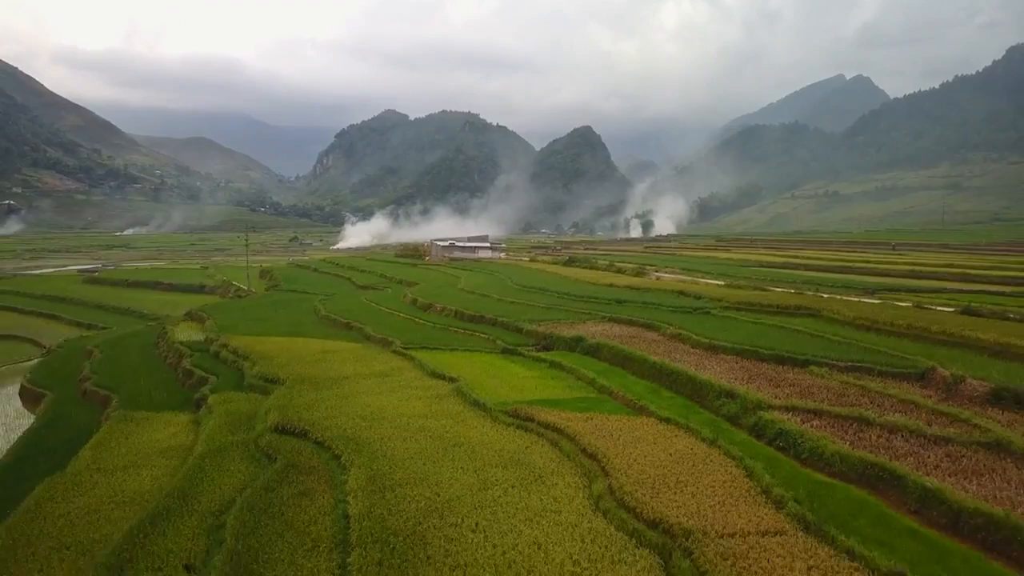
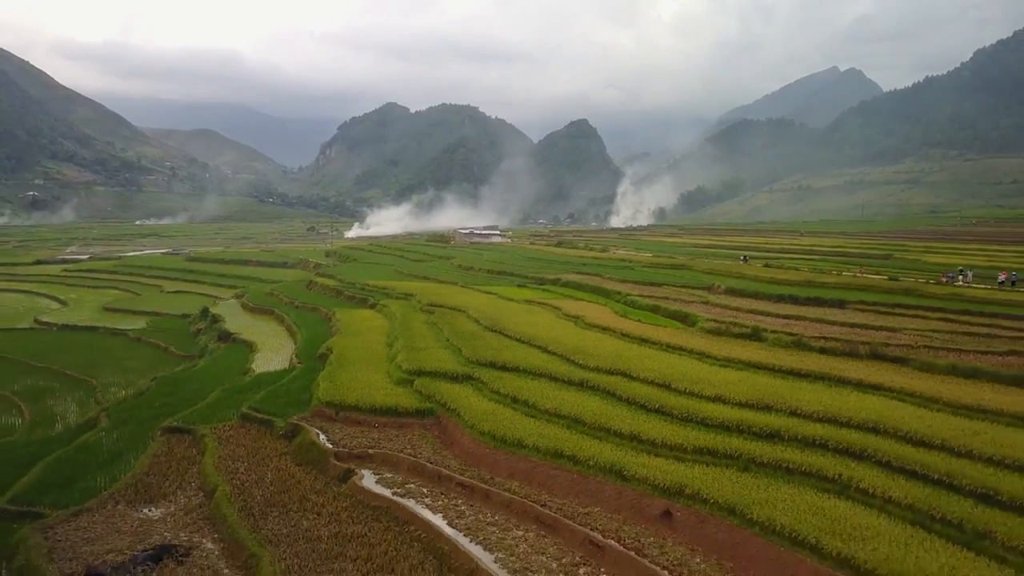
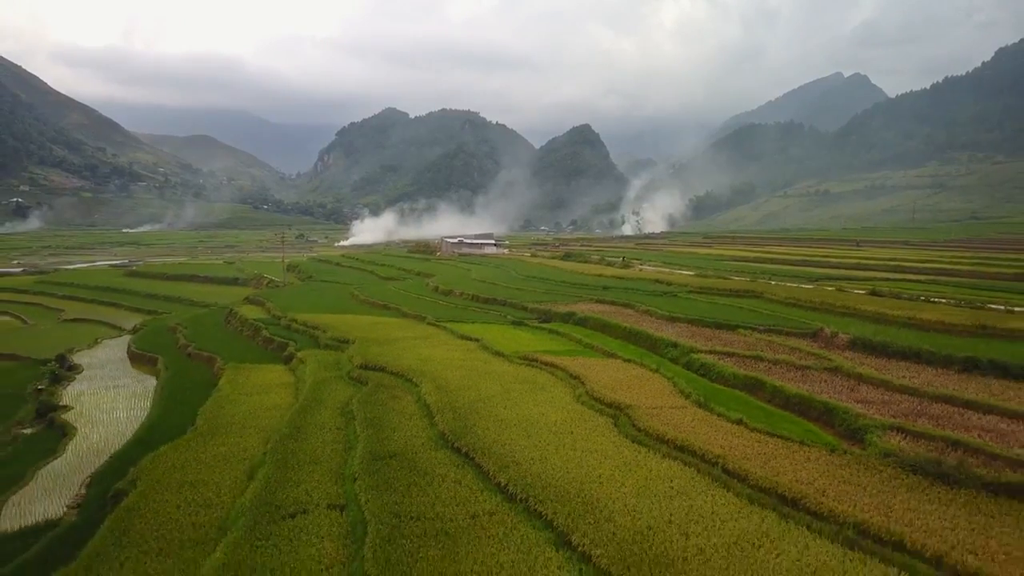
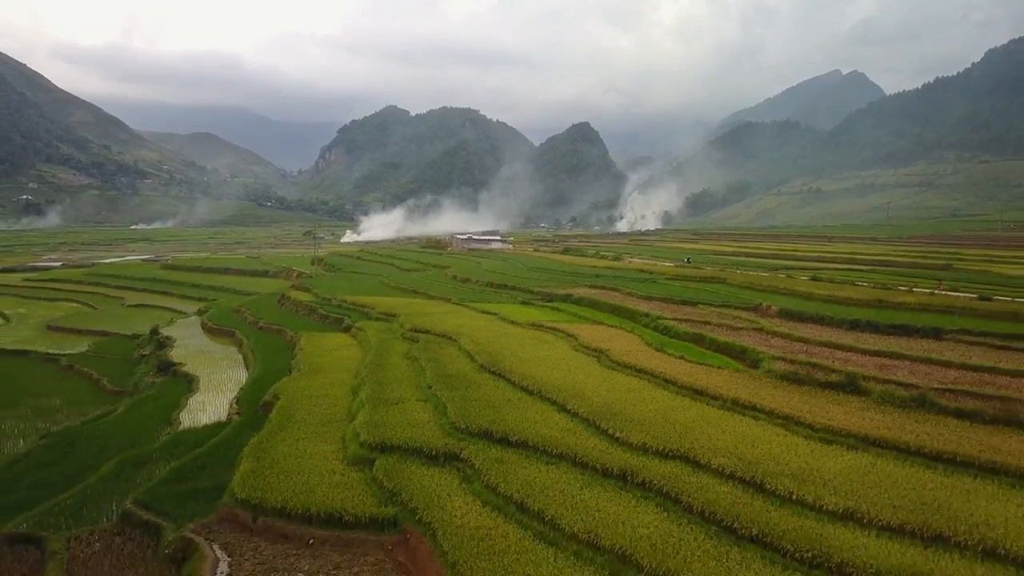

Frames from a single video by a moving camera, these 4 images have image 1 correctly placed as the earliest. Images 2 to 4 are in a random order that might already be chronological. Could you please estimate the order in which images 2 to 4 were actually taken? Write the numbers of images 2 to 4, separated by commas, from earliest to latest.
3, 4, 2
